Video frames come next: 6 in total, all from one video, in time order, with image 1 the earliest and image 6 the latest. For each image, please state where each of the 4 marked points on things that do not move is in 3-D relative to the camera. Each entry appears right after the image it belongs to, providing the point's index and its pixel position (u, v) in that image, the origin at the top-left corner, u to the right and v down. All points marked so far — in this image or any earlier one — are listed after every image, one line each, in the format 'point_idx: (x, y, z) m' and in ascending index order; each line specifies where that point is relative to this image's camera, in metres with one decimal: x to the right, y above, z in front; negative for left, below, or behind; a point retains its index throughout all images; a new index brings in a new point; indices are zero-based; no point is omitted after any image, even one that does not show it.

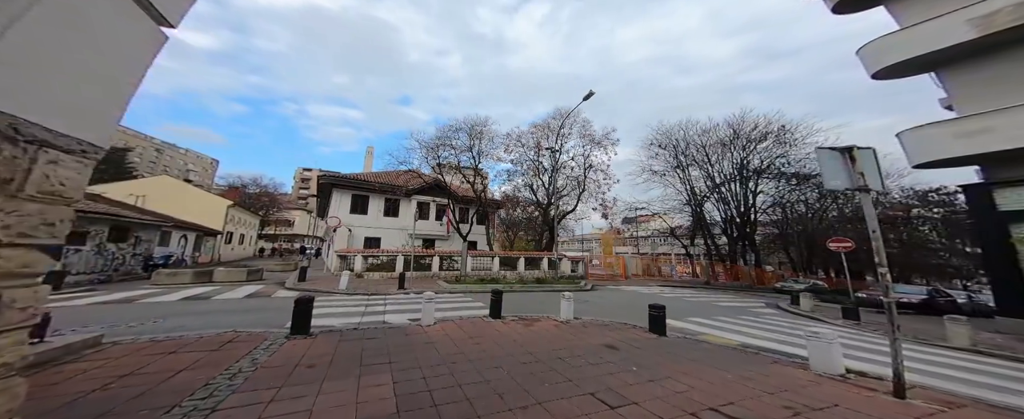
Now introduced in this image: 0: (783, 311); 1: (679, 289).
0: (+8.1, -3.0, +8.8) m
1: (+9.8, -4.7, +17.6) m
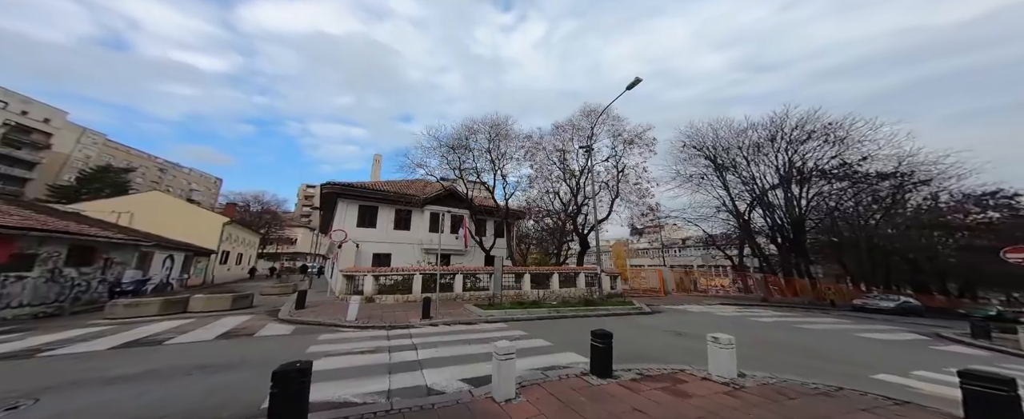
0: (+9.9, -2.9, +6.1) m
1: (+11.7, -5.0, +14.9) m
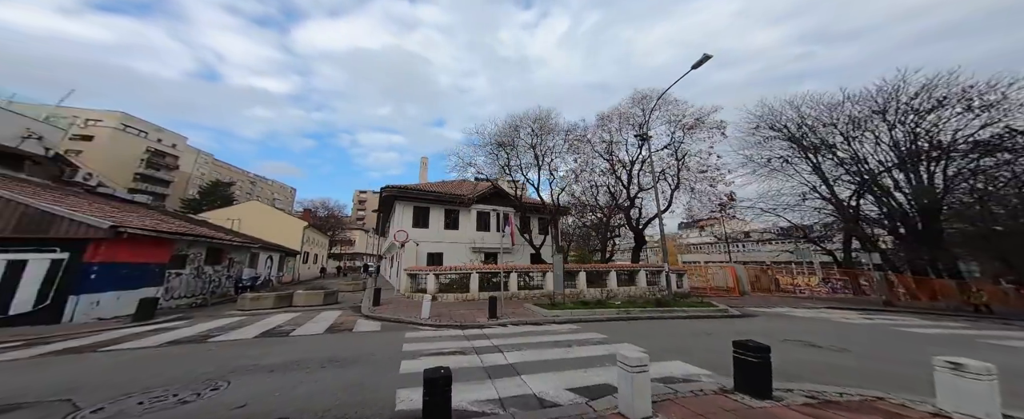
0: (+11.9, -2.4, +4.1) m
1: (+15.1, -4.4, +12.4) m
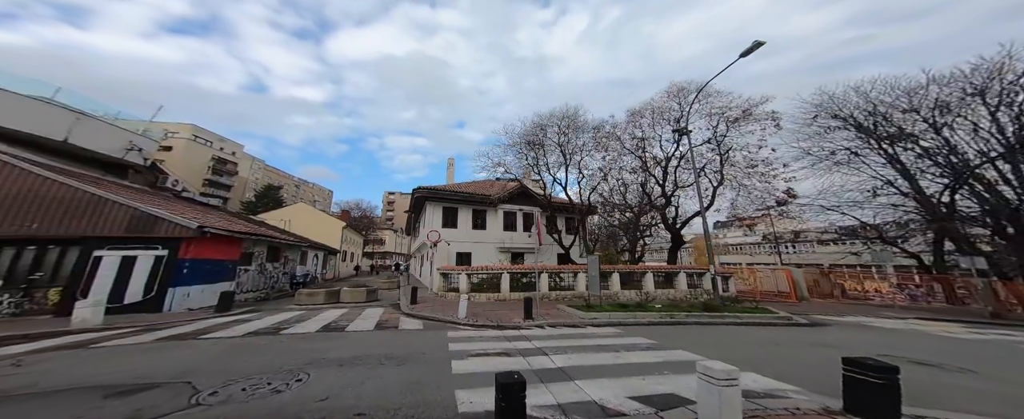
0: (+12.9, -2.3, +2.7) m
1: (+16.8, -4.3, +10.8) m
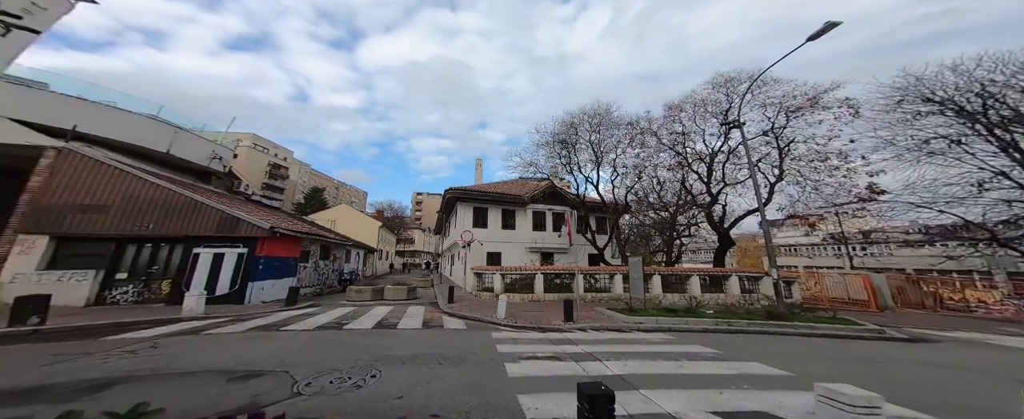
0: (+13.8, -2.2, +1.1) m
1: (+18.6, -4.1, +8.7) m
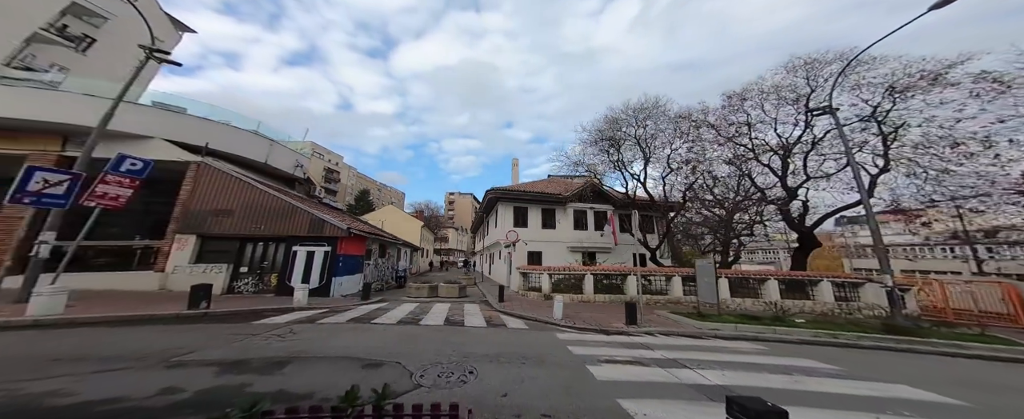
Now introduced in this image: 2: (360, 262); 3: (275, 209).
0: (+15.1, -1.9, -1.2) m
1: (+20.9, -3.8, +5.6) m
2: (-8.1, -2.9, +16.8) m
3: (-12.0, +0.1, +15.1) m
